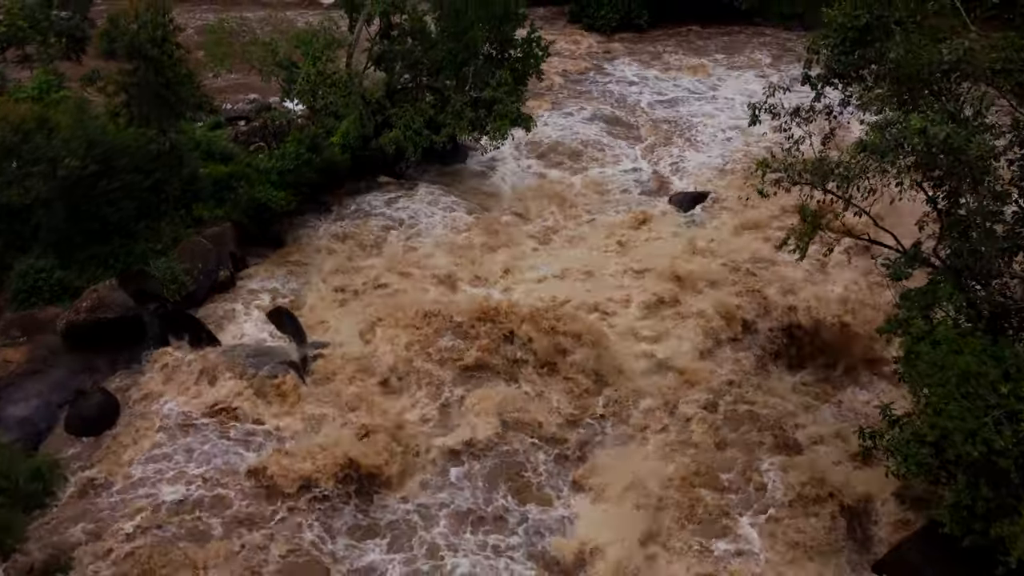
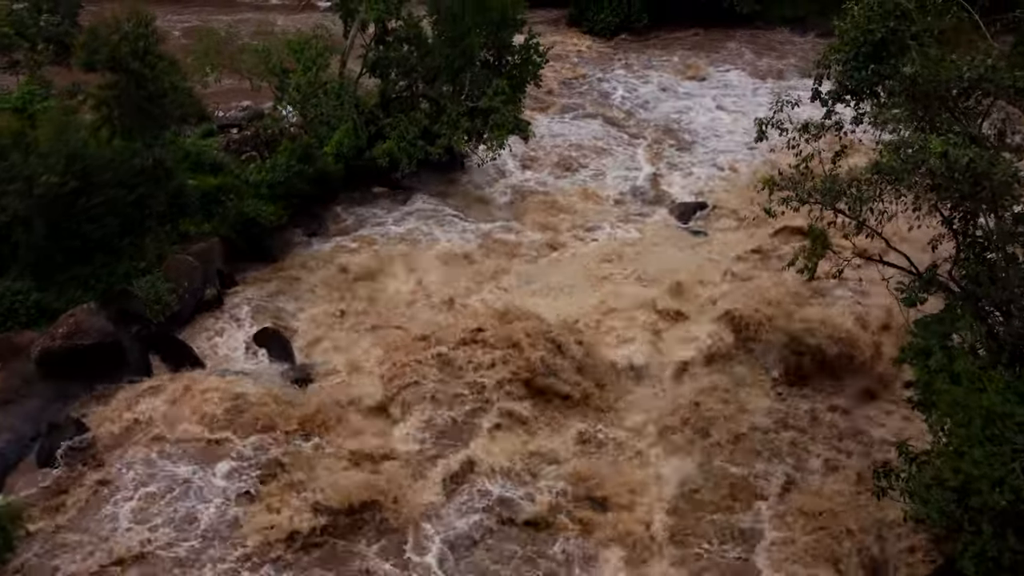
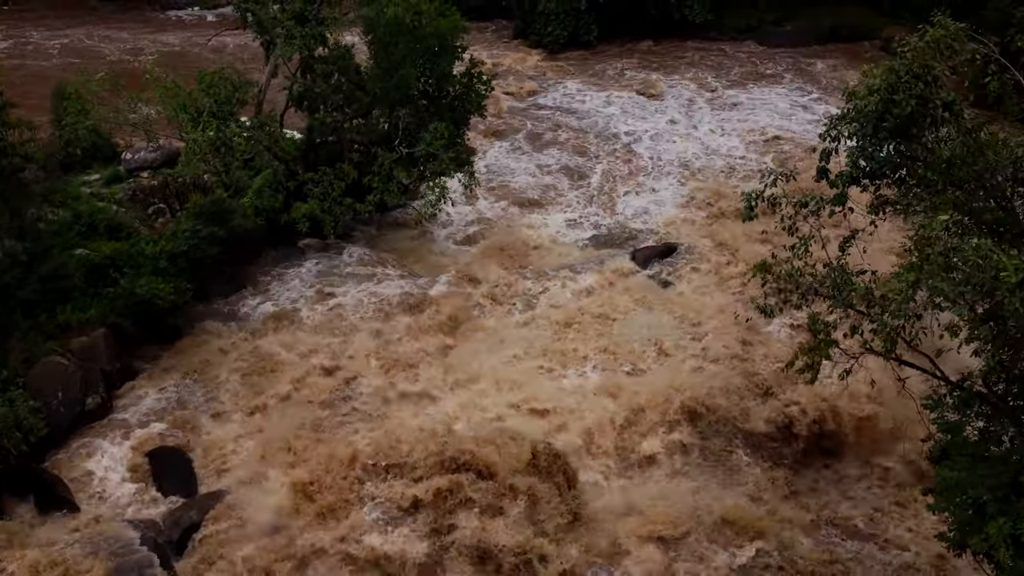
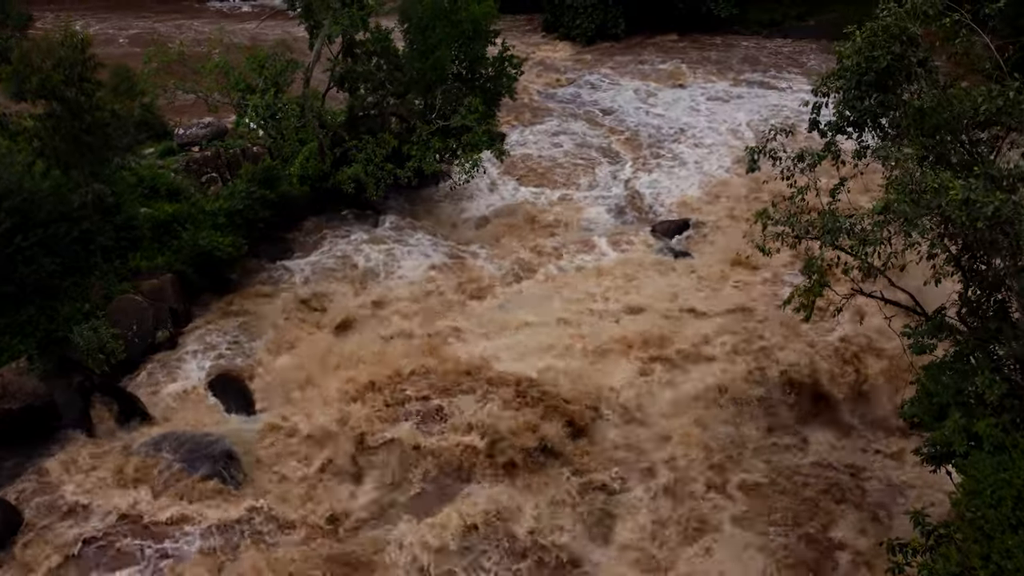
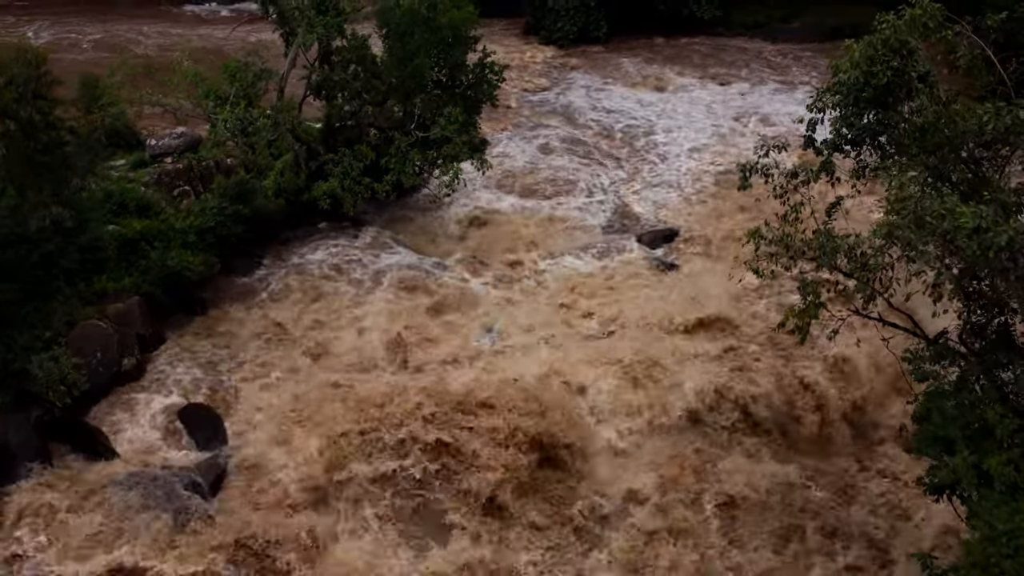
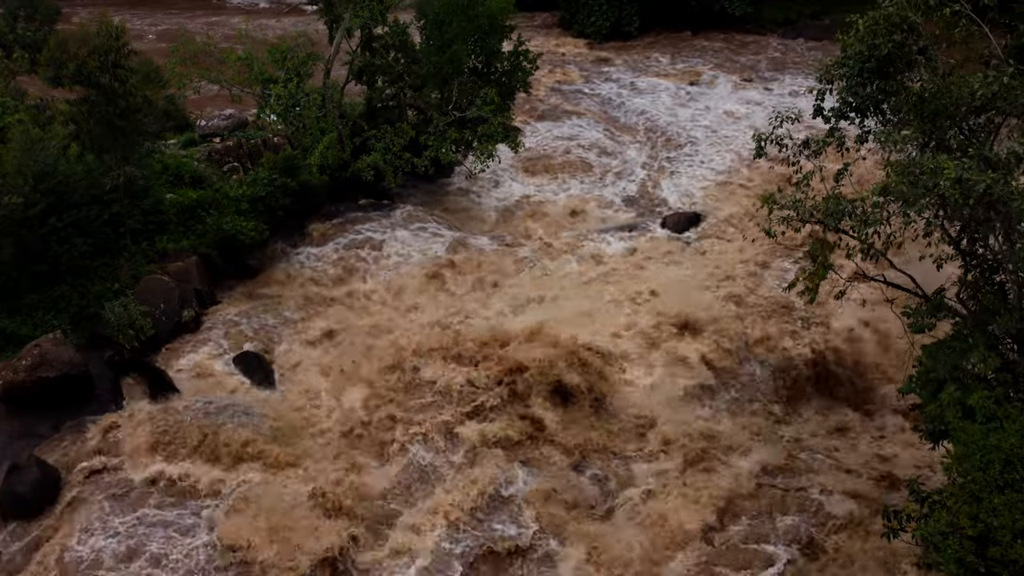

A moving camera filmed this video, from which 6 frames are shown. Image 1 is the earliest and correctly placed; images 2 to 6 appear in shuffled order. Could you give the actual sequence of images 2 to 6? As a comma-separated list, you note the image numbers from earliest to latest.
2, 6, 4, 5, 3
